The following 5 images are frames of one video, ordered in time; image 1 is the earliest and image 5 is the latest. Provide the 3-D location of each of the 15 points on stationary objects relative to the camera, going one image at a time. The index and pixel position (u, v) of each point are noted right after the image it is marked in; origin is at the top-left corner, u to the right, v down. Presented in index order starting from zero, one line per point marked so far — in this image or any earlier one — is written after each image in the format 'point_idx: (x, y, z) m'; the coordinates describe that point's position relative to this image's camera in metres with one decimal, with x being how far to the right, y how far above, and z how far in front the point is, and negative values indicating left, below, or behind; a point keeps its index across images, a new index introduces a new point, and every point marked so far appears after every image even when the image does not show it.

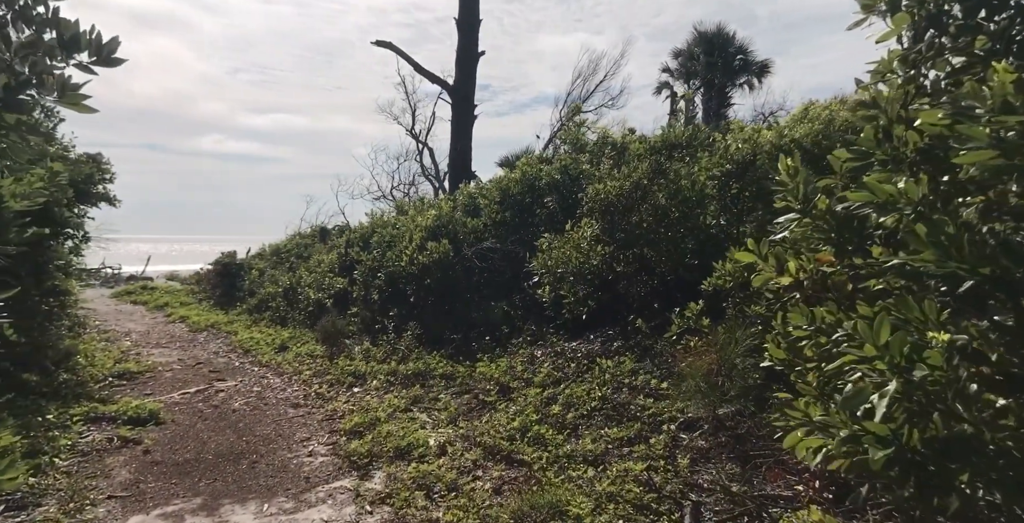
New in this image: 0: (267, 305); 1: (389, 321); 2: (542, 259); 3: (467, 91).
0: (-5.9, -1.0, +14.3) m
1: (-2.0, -0.9, +9.5) m
2: (+0.4, 0.0, +6.9) m
3: (-1.0, +4.0, +13.9) m
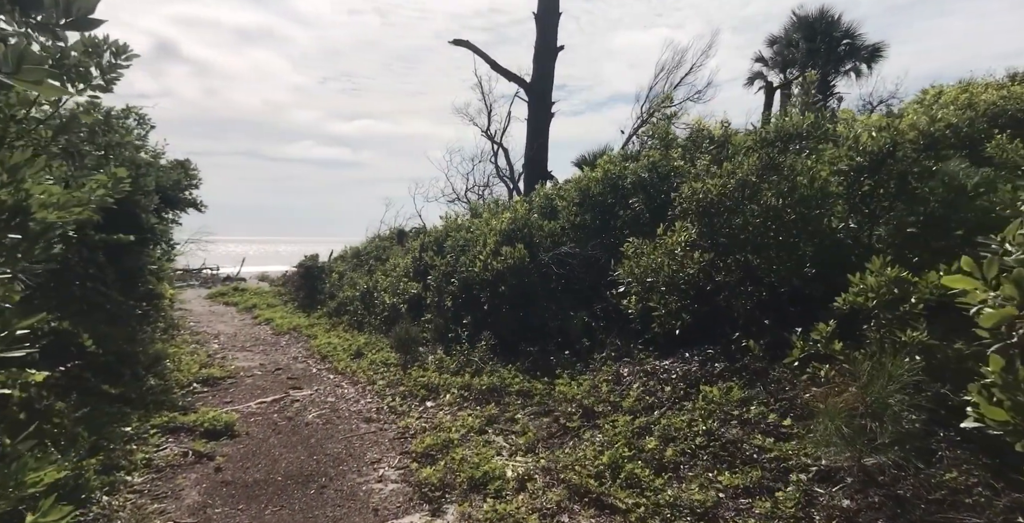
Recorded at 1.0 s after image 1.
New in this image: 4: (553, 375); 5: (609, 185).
0: (-4.0, -1.1, +14.3) m
1: (-0.8, -1.0, +9.1) m
2: (+1.2, 0.0, +6.2) m
3: (+0.7, +3.9, +13.4) m
4: (+0.5, -1.3, +6.8) m
5: (+1.4, +1.1, +8.2) m
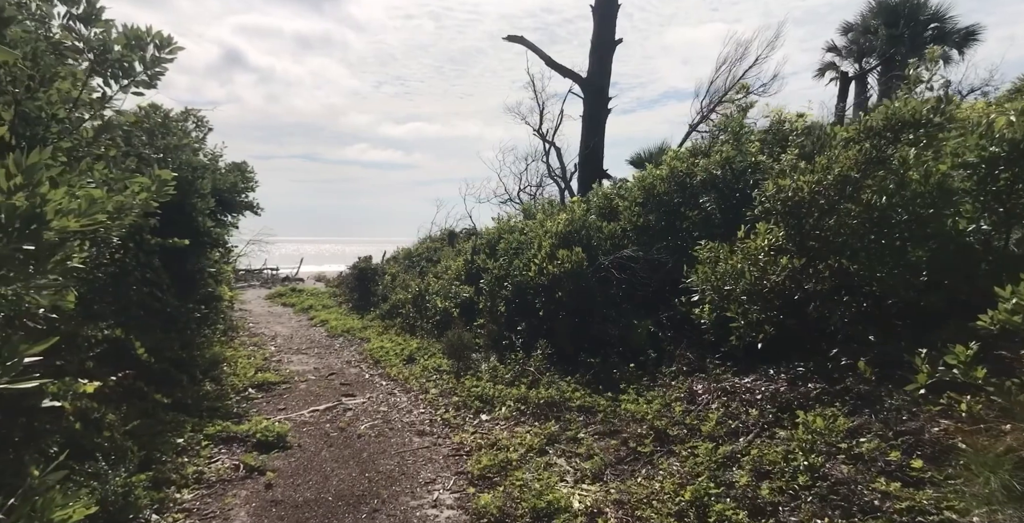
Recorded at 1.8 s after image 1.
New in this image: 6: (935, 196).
0: (-2.8, -1.2, +14.2) m
1: (+0.1, -1.1, +8.7) m
2: (+1.8, -0.1, +5.7) m
3: (+1.9, +3.8, +12.9) m
4: (+1.1, -1.4, +6.3) m
5: (+2.1, +1.0, +7.7) m
6: (+2.9, +0.4, +4.1) m
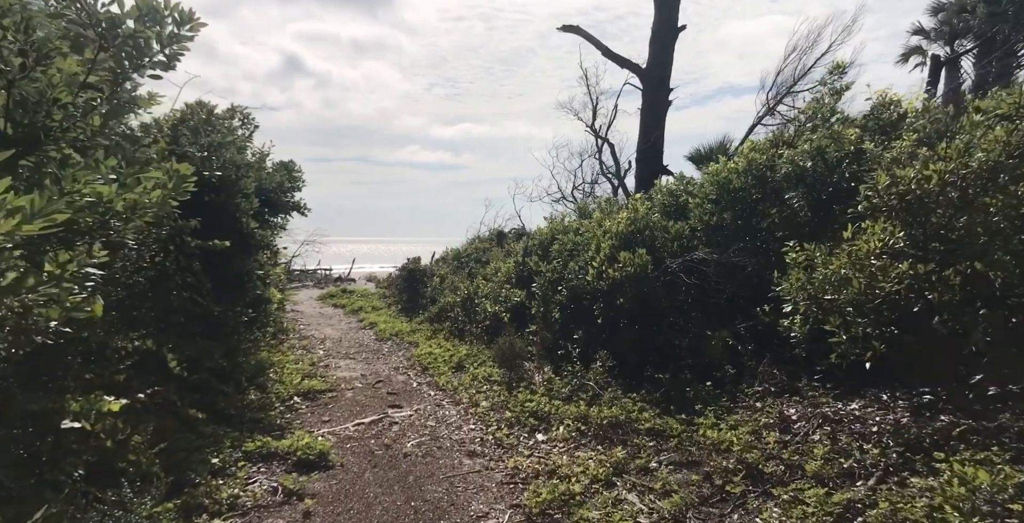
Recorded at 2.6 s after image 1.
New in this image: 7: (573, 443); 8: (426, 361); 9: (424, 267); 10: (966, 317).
0: (-1.5, -1.2, +13.8) m
1: (+0.9, -1.1, +8.0) m
2: (+2.3, -0.1, +4.9) m
3: (+3.0, +3.8, +12.1) m
4: (+1.7, -1.4, +5.6) m
5: (+2.8, +1.0, +6.9) m
6: (+3.3, +0.4, +3.2) m
7: (+0.6, -1.7, +5.7) m
8: (-1.5, -1.7, +10.5) m
9: (-2.8, -0.2, +18.8) m
10: (+3.0, -0.4, +3.9) m
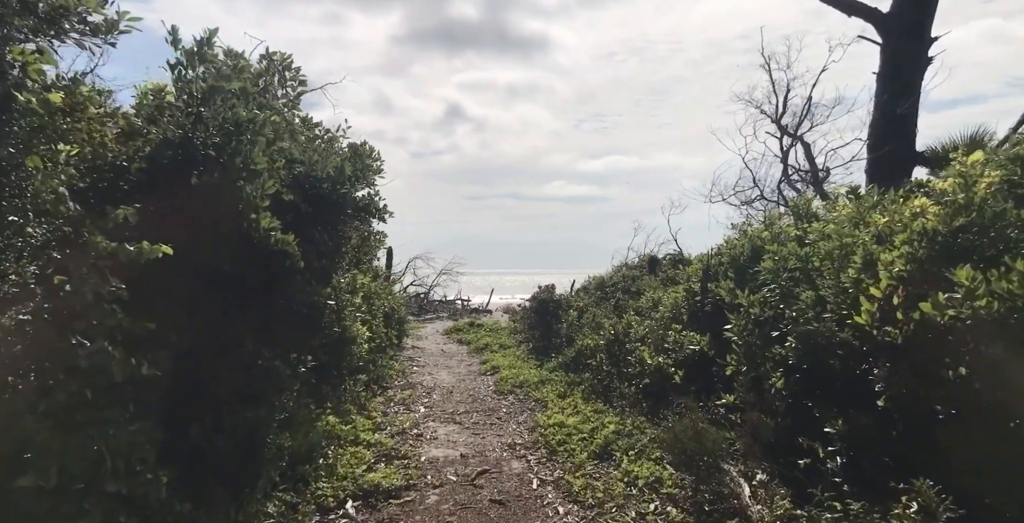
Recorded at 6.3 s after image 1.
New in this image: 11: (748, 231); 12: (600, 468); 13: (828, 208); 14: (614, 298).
0: (+1.3, -1.7, +10.3) m
1: (+2.3, -1.3, +4.2) m
2: (+3.0, -0.2, +0.8) m
3: (+5.3, +3.4, +7.9) m
4: (+2.5, -1.5, +1.6) m
5: (+3.9, +0.8, +2.7) m
6: (+3.5, +0.5, -1.0) m
7: (+1.5, -1.8, +2.0) m
8: (+0.5, -2.1, +7.1) m
9: (+1.2, -1.0, +15.5) m
10: (+3.4, -0.3, -0.3) m
11: (+3.0, +0.4, +7.5) m
12: (+0.9, -2.1, +5.9) m
13: (+3.5, +0.6, +6.5) m
14: (+2.3, -0.9, +13.7) m
